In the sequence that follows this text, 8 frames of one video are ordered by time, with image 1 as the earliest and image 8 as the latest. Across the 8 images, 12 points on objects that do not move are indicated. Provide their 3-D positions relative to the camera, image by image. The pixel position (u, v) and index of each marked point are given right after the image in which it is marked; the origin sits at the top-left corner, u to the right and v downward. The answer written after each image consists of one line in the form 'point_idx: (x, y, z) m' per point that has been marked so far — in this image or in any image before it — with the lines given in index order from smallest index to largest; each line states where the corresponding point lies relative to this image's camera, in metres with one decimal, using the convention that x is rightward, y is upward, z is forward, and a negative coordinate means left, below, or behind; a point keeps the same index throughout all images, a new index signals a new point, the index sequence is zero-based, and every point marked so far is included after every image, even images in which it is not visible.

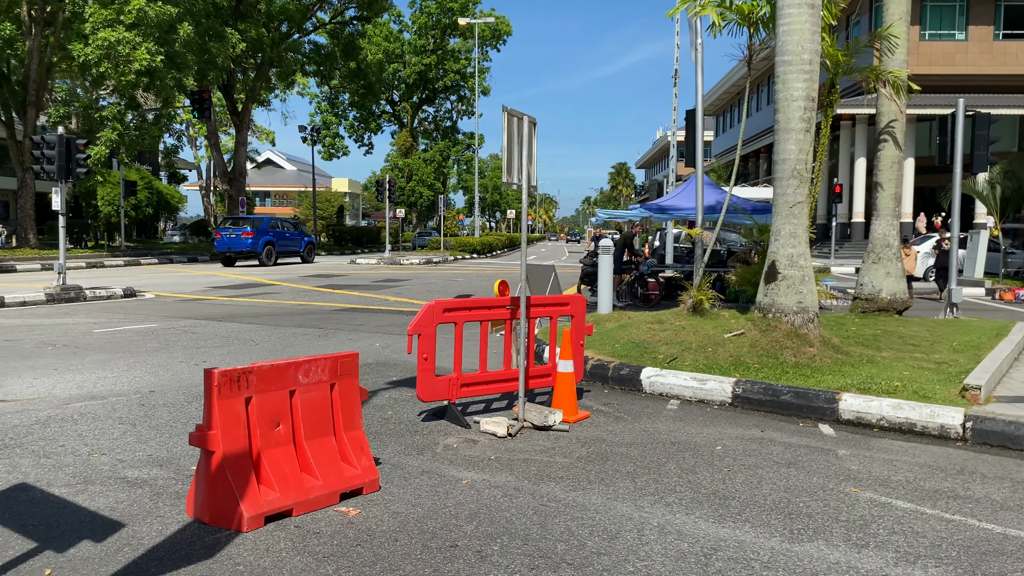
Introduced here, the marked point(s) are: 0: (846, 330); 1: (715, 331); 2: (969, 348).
0: (+4.1, -0.5, +10.5) m
1: (+2.3, -0.5, +9.7) m
2: (+5.1, -0.7, +9.5) m
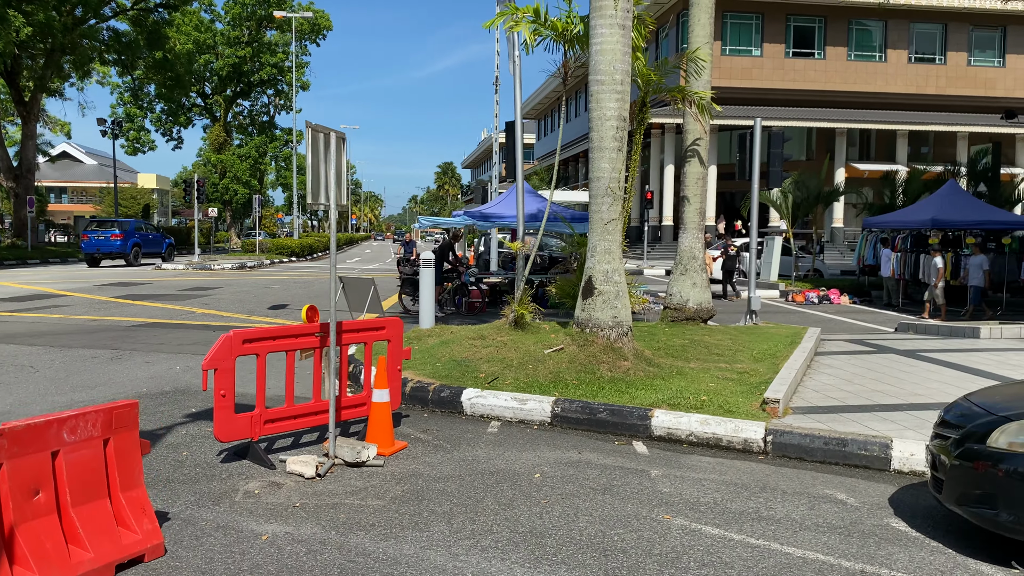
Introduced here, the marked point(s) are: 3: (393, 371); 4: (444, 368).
0: (+1.8, -0.7, +10.8) m
1: (+0.2, -0.7, +9.7) m
2: (+3.0, -0.8, +10.0) m
3: (-1.0, -0.7, +7.5) m
4: (-0.7, -0.9, +9.2) m
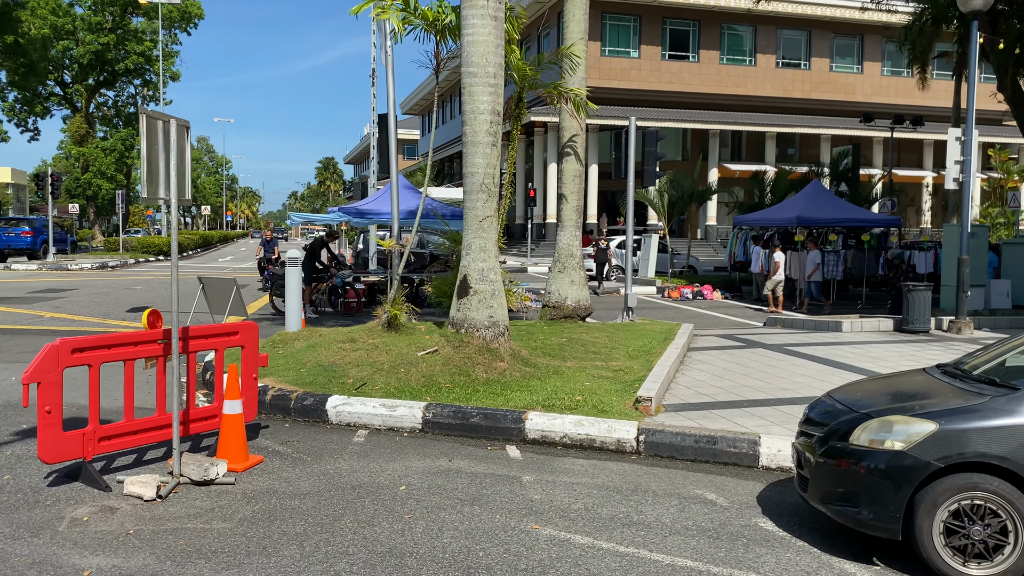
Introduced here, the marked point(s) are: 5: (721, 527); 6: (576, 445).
0: (+0.3, -0.6, +10.6) m
1: (-1.2, -0.7, +9.3) m
2: (+1.5, -0.8, +10.0) m
3: (-2.1, -0.7, +6.9) m
4: (-2.1, -0.9, +8.7) m
5: (+1.3, -1.5, +5.2) m
6: (+0.5, -1.3, +7.0) m
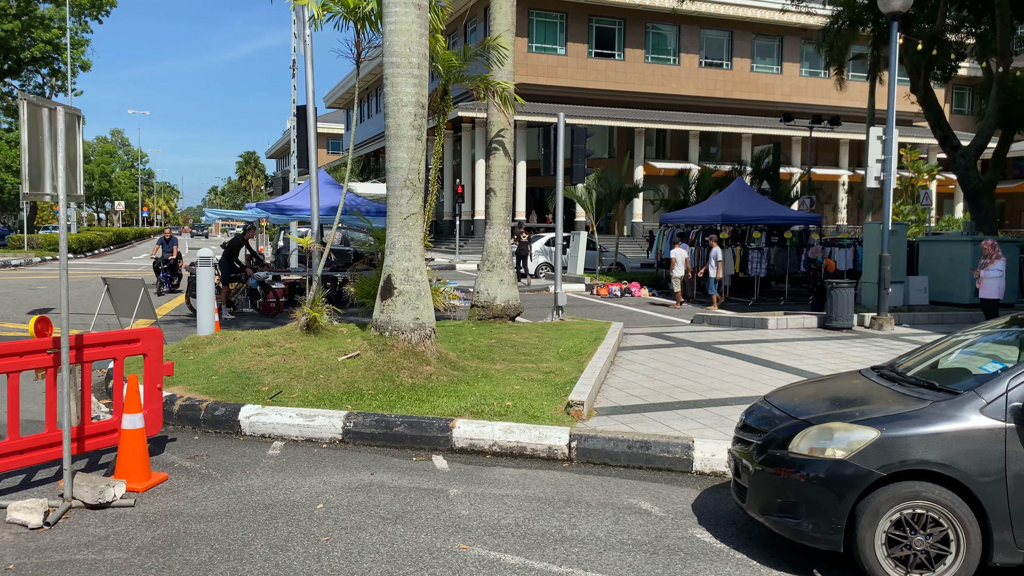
0: (-0.6, -0.6, +10.3) m
1: (-1.9, -0.7, +8.9) m
2: (+0.7, -0.8, +9.8) m
3: (-2.7, -0.8, +6.4) m
4: (-2.8, -0.9, +8.2) m
5: (+0.9, -1.5, +5.0) m
6: (0.0, -1.3, +6.7) m
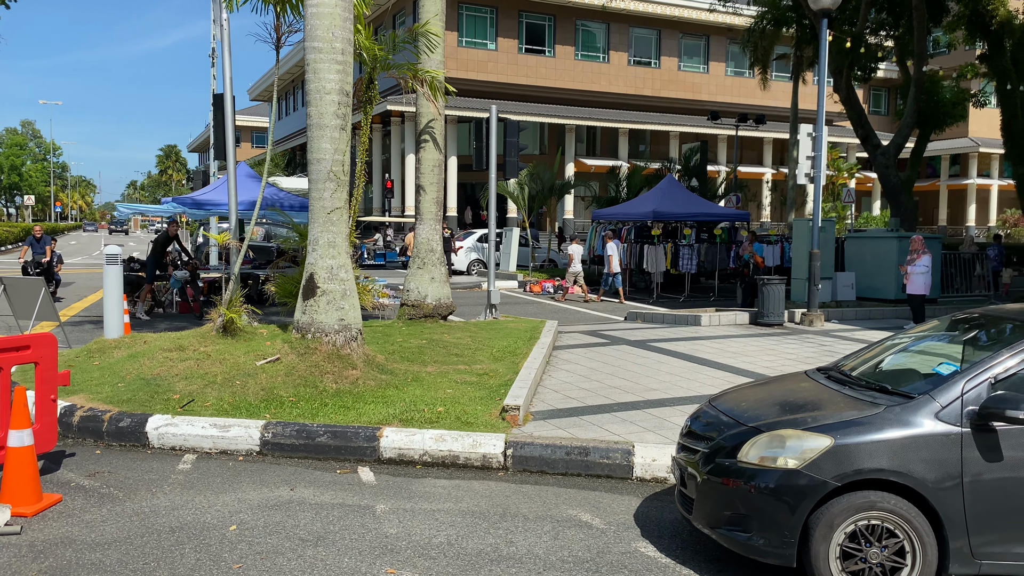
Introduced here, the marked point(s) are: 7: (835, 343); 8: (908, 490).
0: (-1.4, -0.6, +9.8) m
1: (-2.6, -0.7, +8.3) m
2: (-0.1, -0.7, +9.4) m
3: (-3.2, -0.8, +5.8) m
4: (-3.4, -0.9, +7.6) m
5: (+0.5, -1.5, +4.7) m
6: (-0.6, -1.3, +6.4) m
7: (+4.3, -0.7, +11.4) m
8: (+1.9, -1.0, +4.1) m
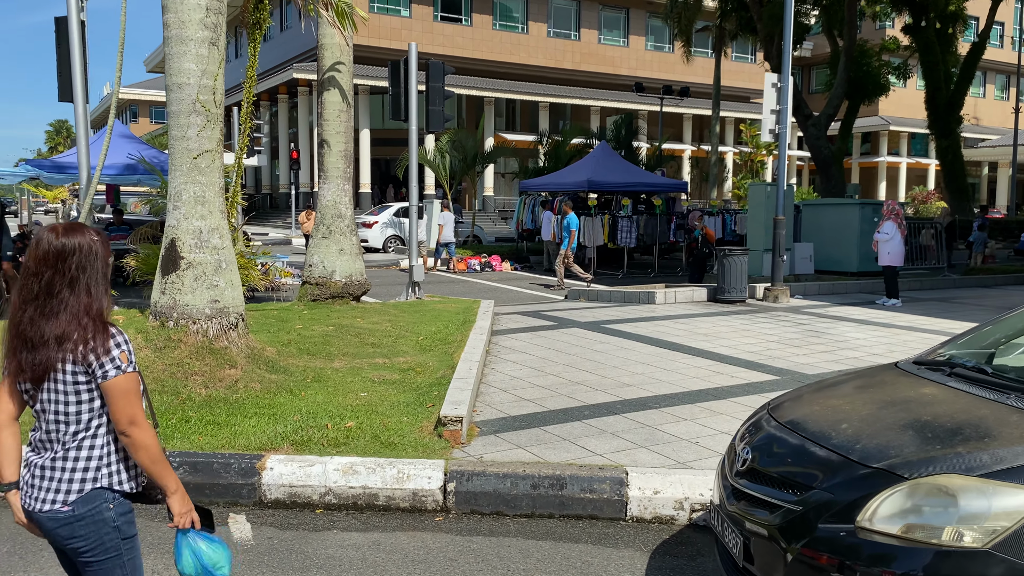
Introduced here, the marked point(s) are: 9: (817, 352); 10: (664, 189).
0: (-2.0, -0.4, +7.8) m
1: (-3.1, -0.5, +6.2) m
2: (-0.7, -0.5, +7.5) m
3: (-3.4, -0.6, +3.6) m
4: (-3.8, -0.7, +5.3) m
5: (+0.3, -1.3, +2.9) m
6: (-0.9, -1.1, +4.4) m
7: (+3.5, -0.4, +9.9) m
8: (+1.8, -0.8, +2.4) m
9: (+2.9, -0.6, +8.0) m
10: (+3.4, +2.2, +19.0) m
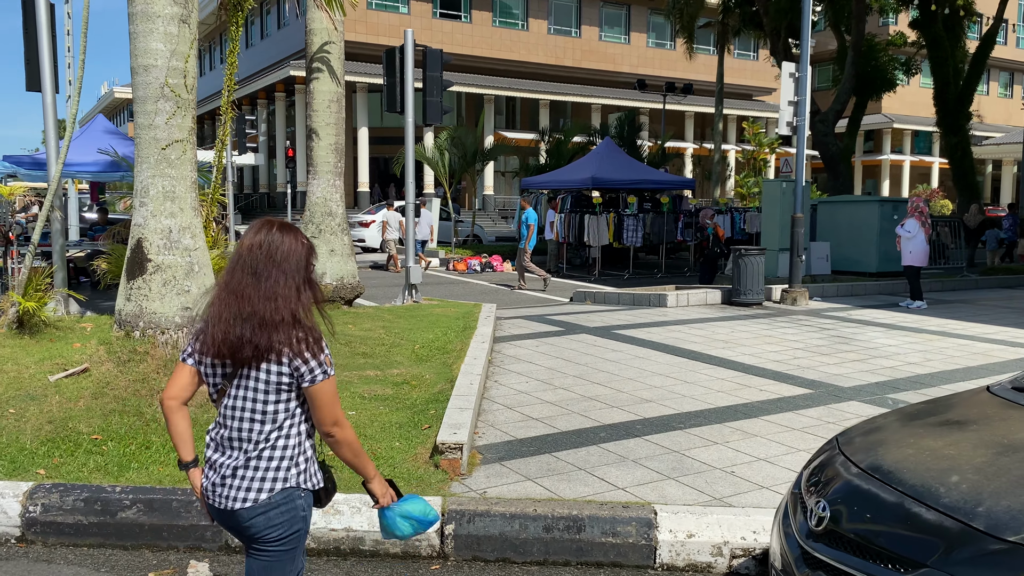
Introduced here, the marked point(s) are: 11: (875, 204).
0: (-2.0, -0.4, +7.1) m
1: (-3.1, -0.5, +5.5) m
2: (-0.6, -0.5, +6.9) m
3: (-3.4, -0.7, +3.0) m
4: (-3.8, -0.8, +4.7) m
5: (+0.4, -1.4, +2.2) m
6: (-0.8, -1.2, +3.8) m
7: (+3.6, -0.4, +9.3) m
8: (+1.8, -0.8, +1.7) m
9: (+2.9, -0.6, +7.4) m
10: (+3.4, +2.2, +18.3) m
11: (+5.5, +1.3, +13.0) m
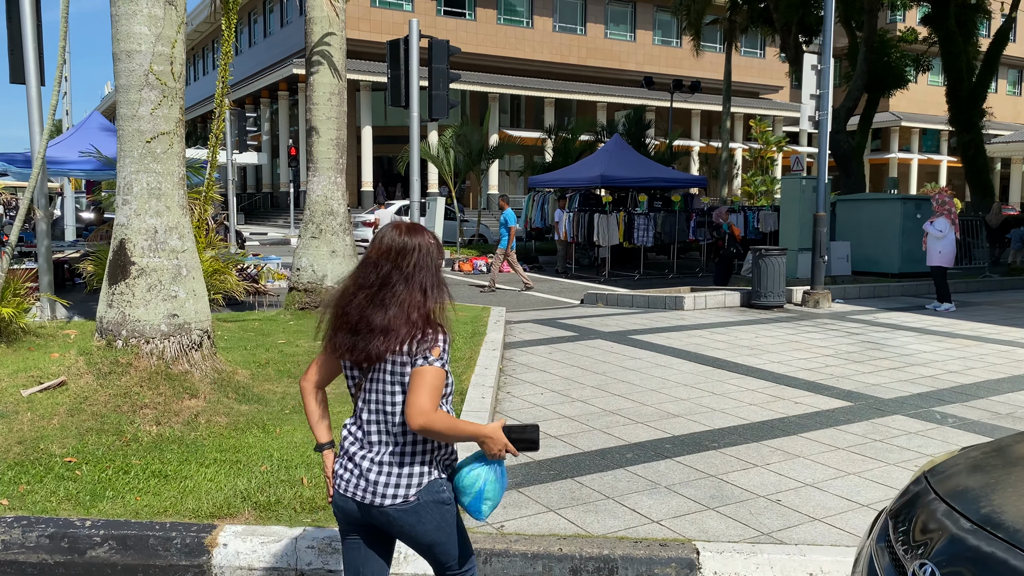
0: (-1.9, -0.4, +6.7) m
1: (-3.0, -0.5, +5.1) m
2: (-0.5, -0.6, +6.4) m
3: (-3.3, -0.7, +2.5) m
4: (-3.7, -0.8, +4.2) m
5: (+0.5, -1.4, +1.8) m
6: (-0.7, -1.2, +3.3) m
7: (+3.7, -0.4, +8.8) m
8: (+1.9, -0.9, +1.2) m
9: (+3.0, -0.7, +6.9) m
10: (+3.6, +2.2, +17.9) m
11: (+5.7, +1.3, +12.5) m
